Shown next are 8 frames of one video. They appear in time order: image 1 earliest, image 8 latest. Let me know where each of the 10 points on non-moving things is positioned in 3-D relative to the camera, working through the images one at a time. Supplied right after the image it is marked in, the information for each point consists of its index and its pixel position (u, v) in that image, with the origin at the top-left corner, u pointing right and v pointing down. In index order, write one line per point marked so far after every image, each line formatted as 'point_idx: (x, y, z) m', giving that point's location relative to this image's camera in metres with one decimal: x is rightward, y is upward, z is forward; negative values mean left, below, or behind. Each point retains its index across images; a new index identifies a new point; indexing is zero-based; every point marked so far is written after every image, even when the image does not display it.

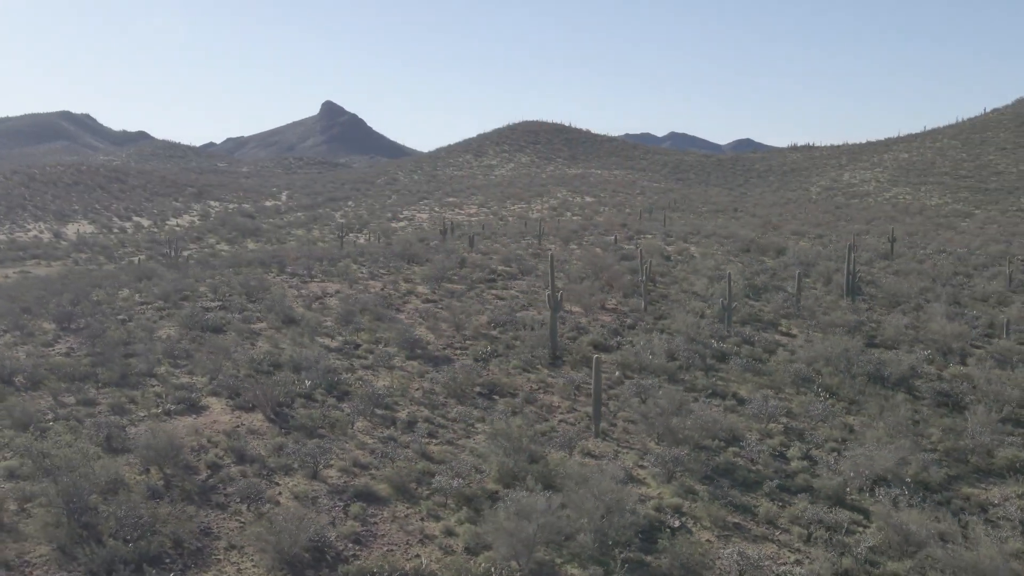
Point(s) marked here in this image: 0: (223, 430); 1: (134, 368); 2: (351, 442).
0: (-3.2, -1.7, +10.8) m
1: (-5.6, -1.2, +13.6) m
2: (-1.8, -1.8, +10.6) m
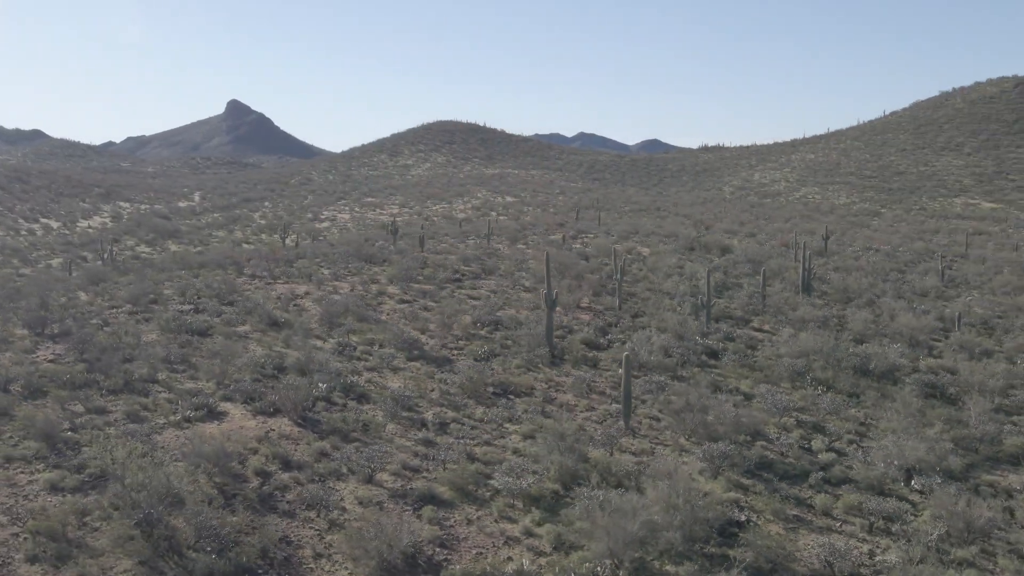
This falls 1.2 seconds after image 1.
0: (-2.7, -1.7, +10.5) m
1: (-5.3, -1.2, +13.1) m
2: (-1.3, -1.8, +10.4) m
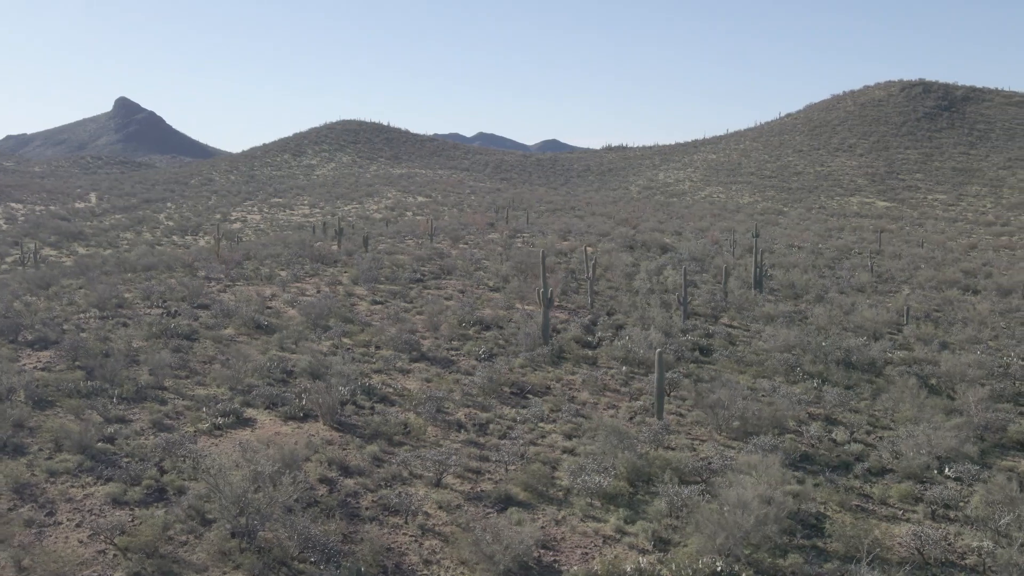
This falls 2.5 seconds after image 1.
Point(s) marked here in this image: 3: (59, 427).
0: (-2.2, -1.7, +10.2) m
1: (-5.0, -1.3, +12.6) m
2: (-0.8, -1.8, +10.2) m
3: (-5.0, -1.5, +10.2) m
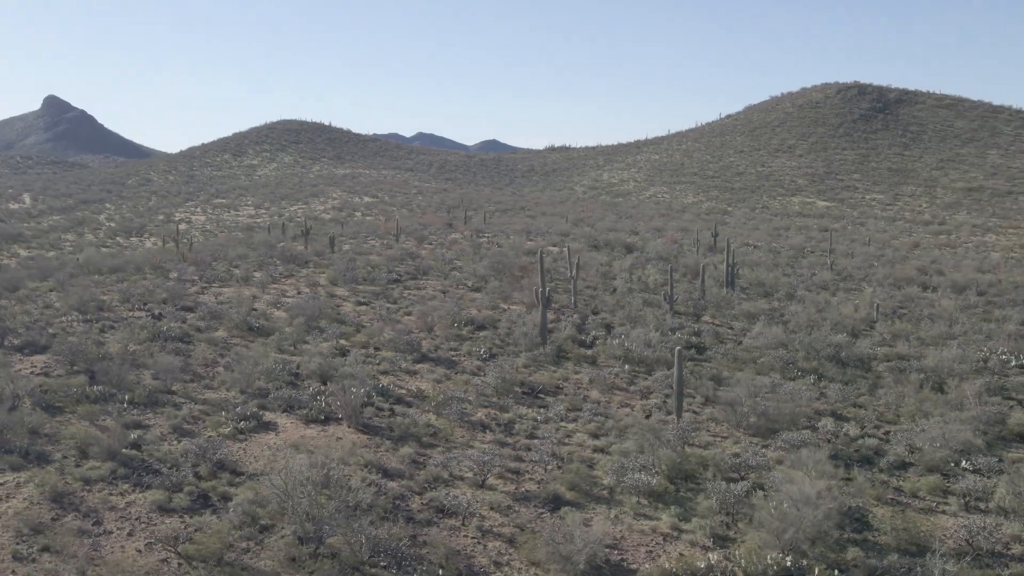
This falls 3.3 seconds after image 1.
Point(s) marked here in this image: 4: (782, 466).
0: (-1.8, -1.7, +10.0) m
1: (-4.8, -1.3, +12.3) m
2: (-0.4, -1.8, +10.1) m
3: (-4.6, -1.6, +9.9) m
4: (+2.8, -1.9, +9.6) m
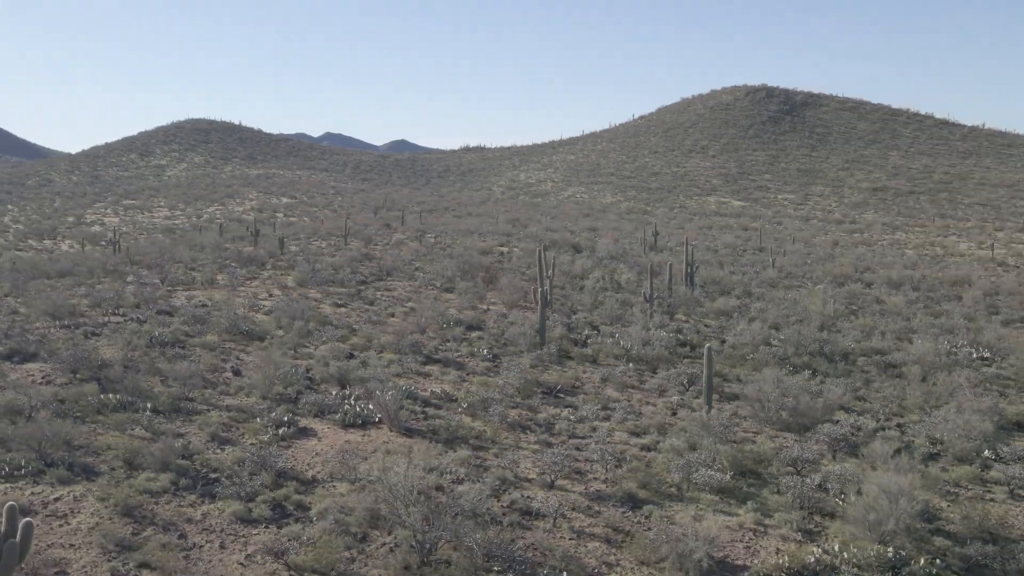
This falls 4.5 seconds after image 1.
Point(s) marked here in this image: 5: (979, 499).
0: (-1.3, -1.7, +9.8) m
1: (-4.4, -1.3, +11.8) m
2: (+0.2, -1.8, +10.1) m
3: (-4.0, -1.6, +9.5) m
4: (+3.4, -1.8, +9.8) m
5: (+4.7, -2.1, +9.2) m
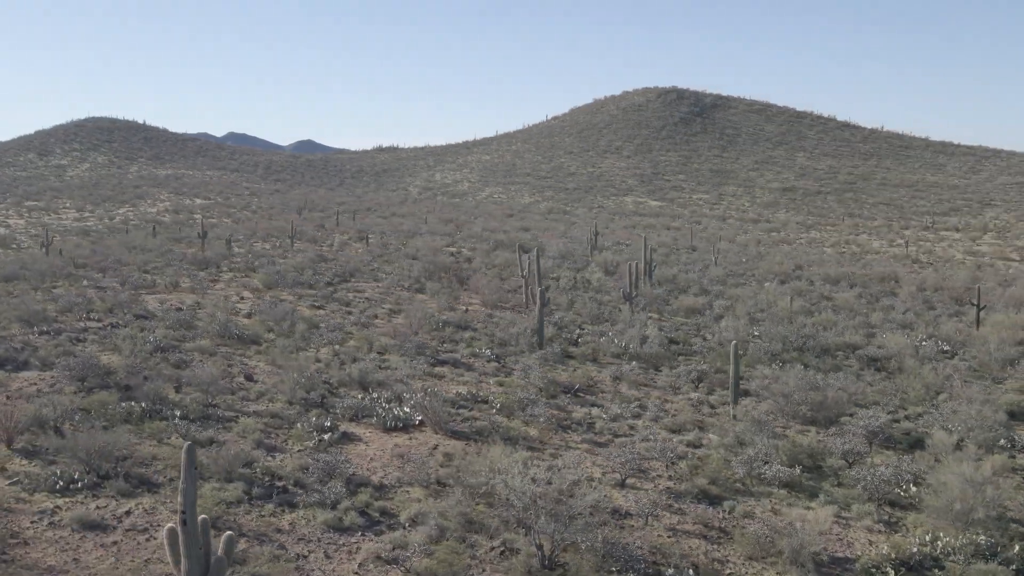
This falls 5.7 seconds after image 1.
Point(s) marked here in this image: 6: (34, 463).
0: (-0.7, -1.7, +9.7) m
1: (-3.9, -1.4, +11.4) m
2: (+0.7, -1.7, +10.0) m
3: (-3.4, -1.6, +9.1) m
4: (+4.0, -1.8, +10.0) m
5: (+5.3, -2.1, +9.6) m
6: (-4.6, -1.7, +8.9) m
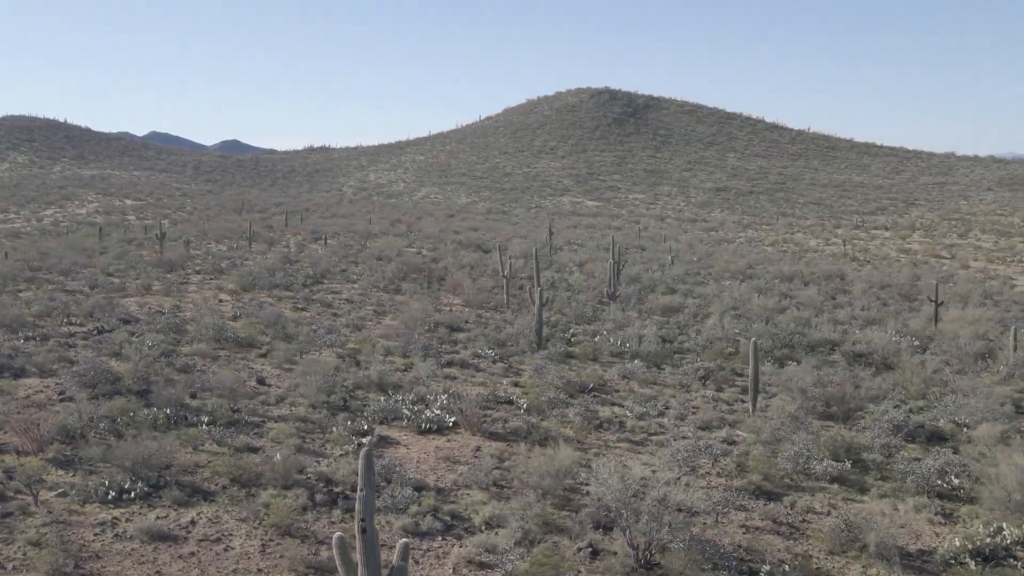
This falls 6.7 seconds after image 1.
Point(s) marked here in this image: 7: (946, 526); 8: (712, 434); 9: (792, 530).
0: (-0.2, -1.7, +9.6) m
1: (-3.6, -1.4, +11.1) m
2: (+1.2, -1.7, +10.0) m
3: (-2.9, -1.7, +8.9) m
4: (+4.4, -1.7, +10.2) m
5: (+5.8, -2.0, +9.9) m
6: (-4.0, -1.7, +8.6) m
7: (+3.6, -2.0, +7.8) m
8: (+2.3, -1.7, +10.9) m
9: (+2.3, -2.0, +7.6) m
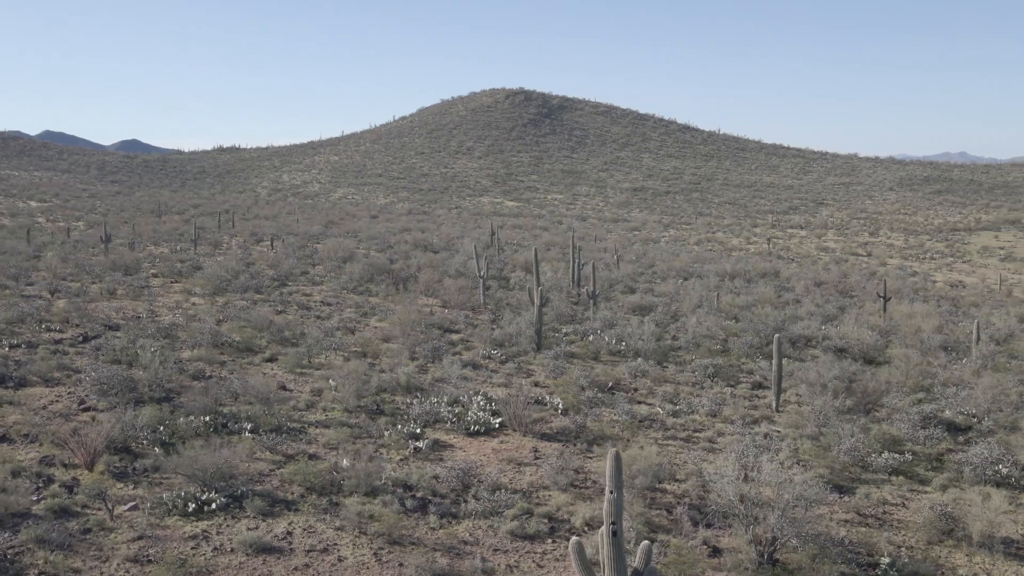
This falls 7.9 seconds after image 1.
0: (+0.4, -1.7, +9.5) m
1: (-3.1, -1.4, +10.8) m
2: (+1.8, -1.7, +10.1) m
3: (-2.2, -1.7, +8.6) m
4: (+5.0, -1.7, +10.5) m
5: (+6.4, -1.9, +10.3) m
6: (-3.3, -1.7, +8.2) m
7: (+4.4, -2.0, +8.1) m
8: (+2.9, -1.7, +11.0) m
9: (+3.1, -1.9, +7.7) m
